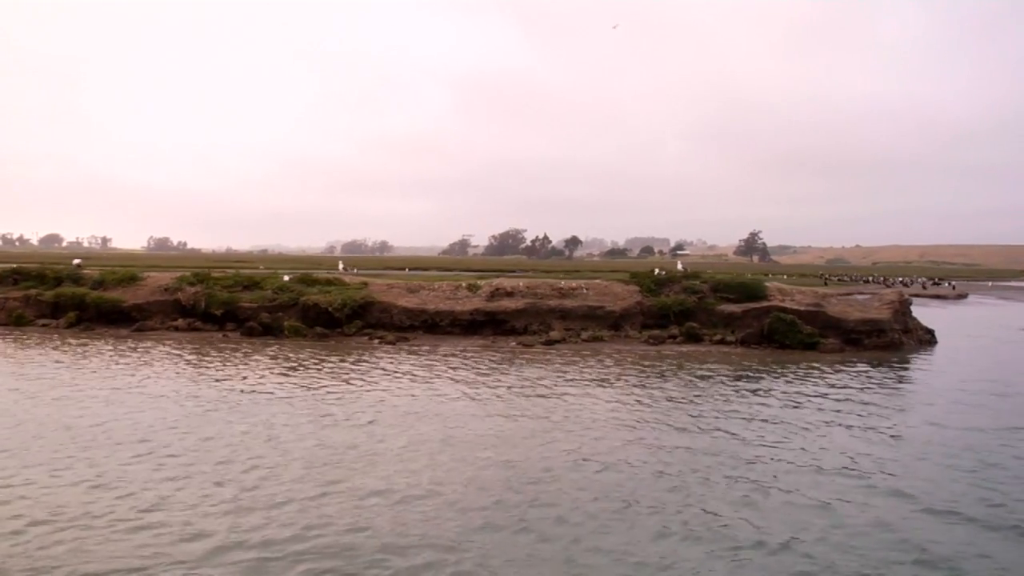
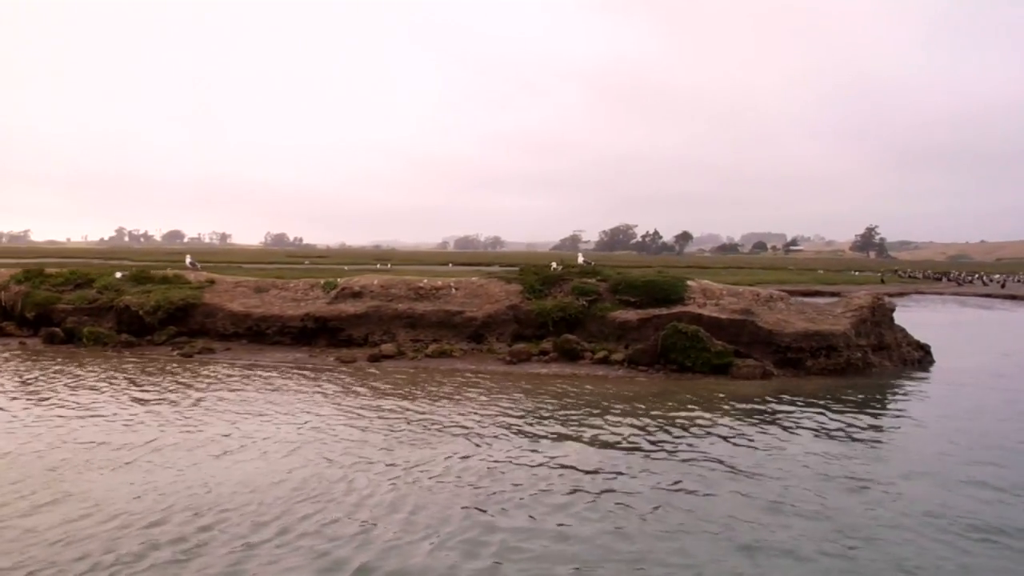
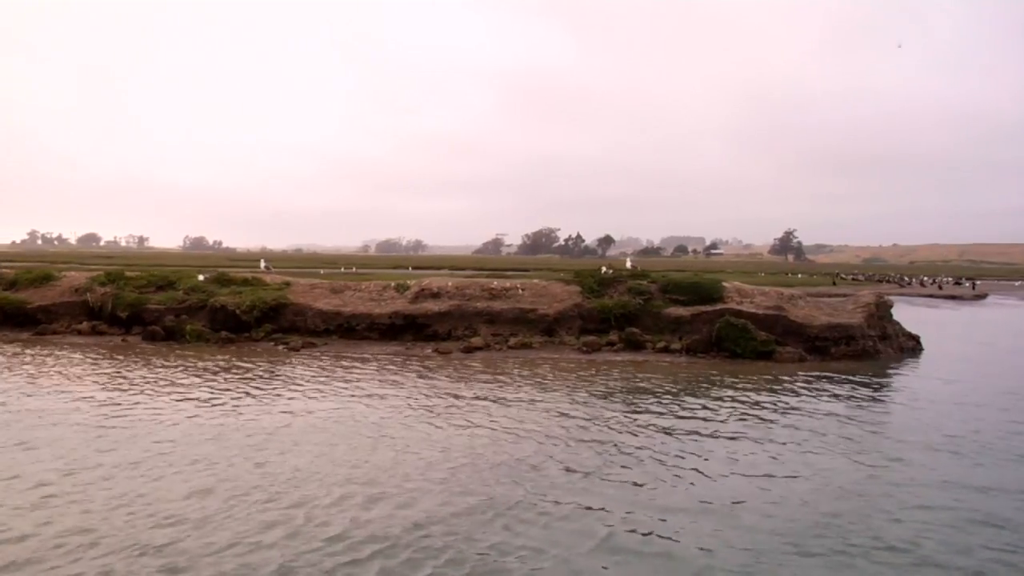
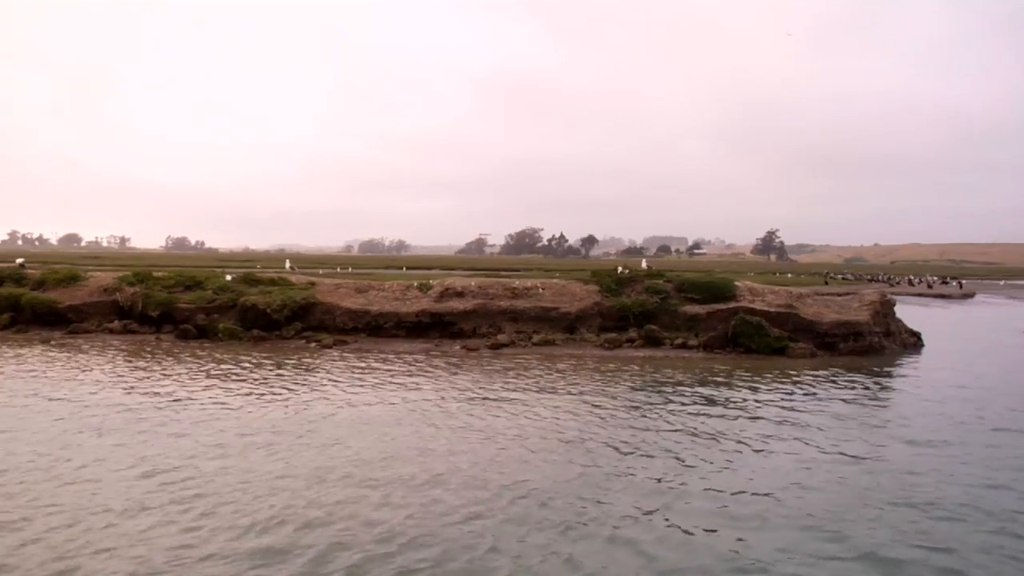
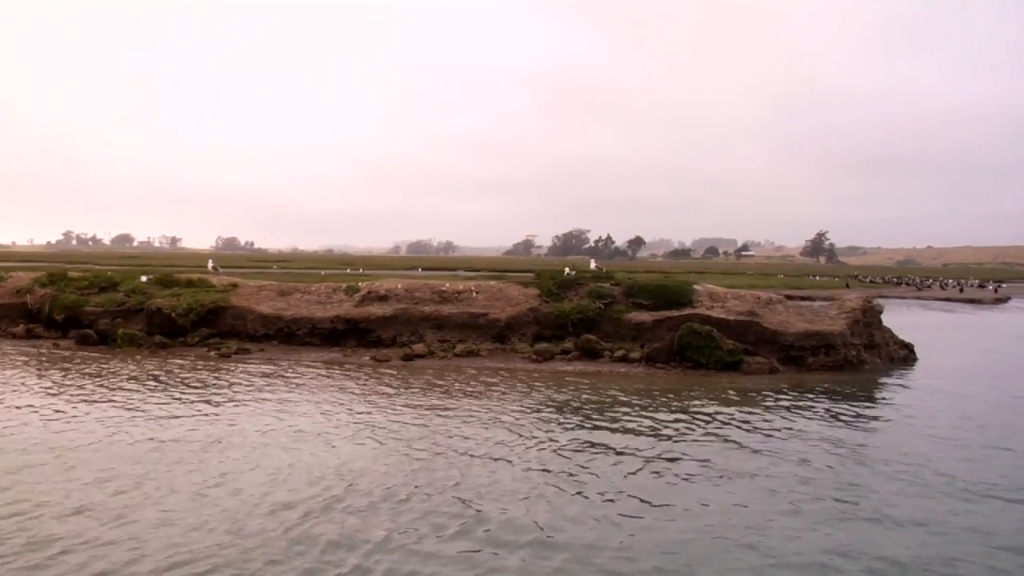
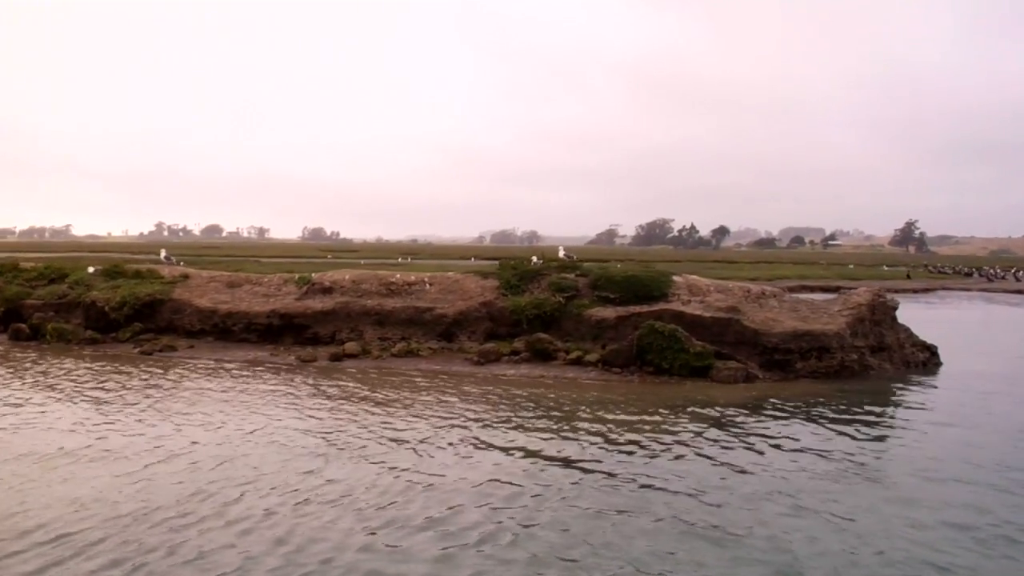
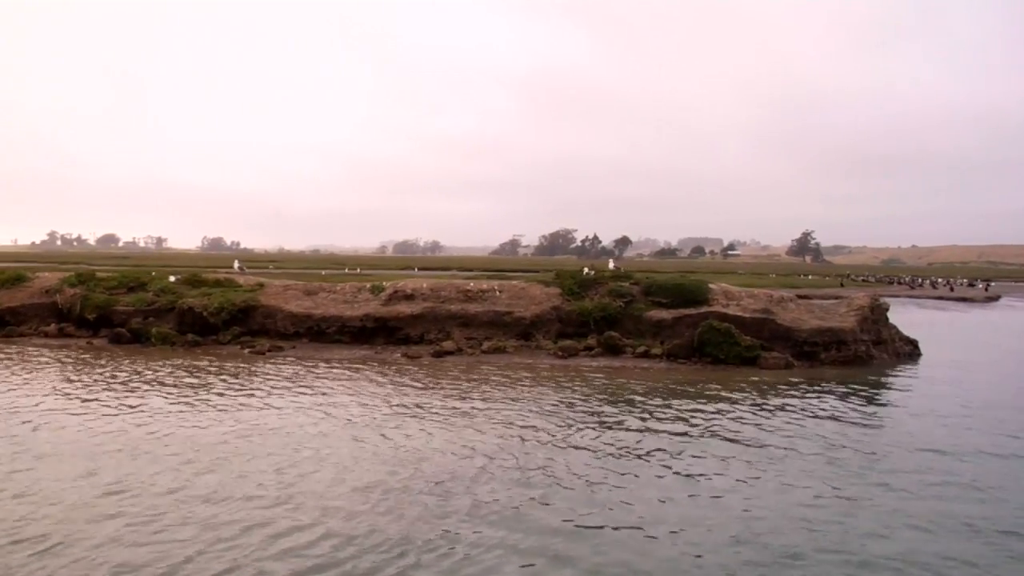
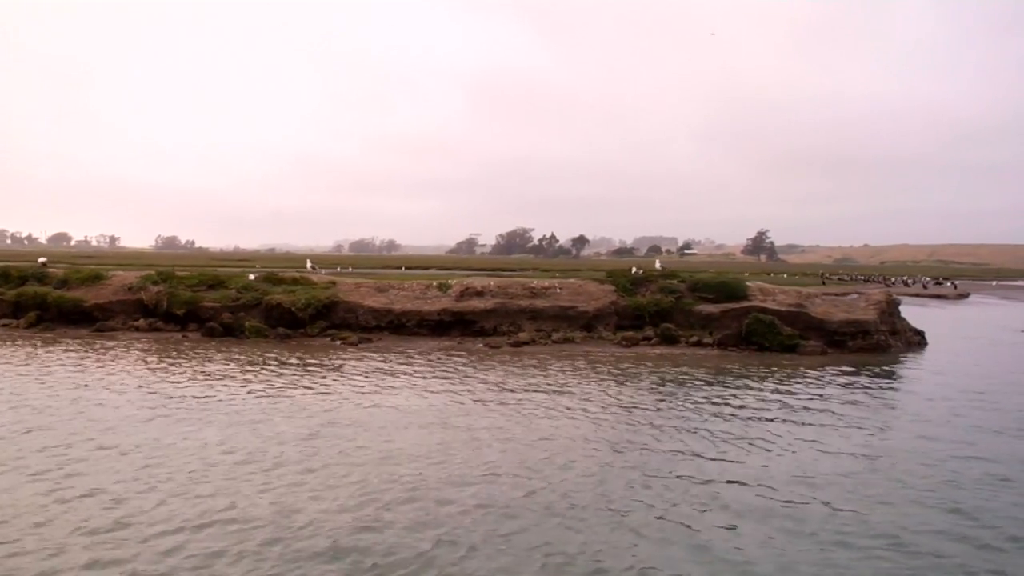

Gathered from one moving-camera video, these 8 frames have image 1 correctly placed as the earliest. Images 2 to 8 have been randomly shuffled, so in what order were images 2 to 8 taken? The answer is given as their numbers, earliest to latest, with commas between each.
8, 4, 3, 7, 5, 2, 6
